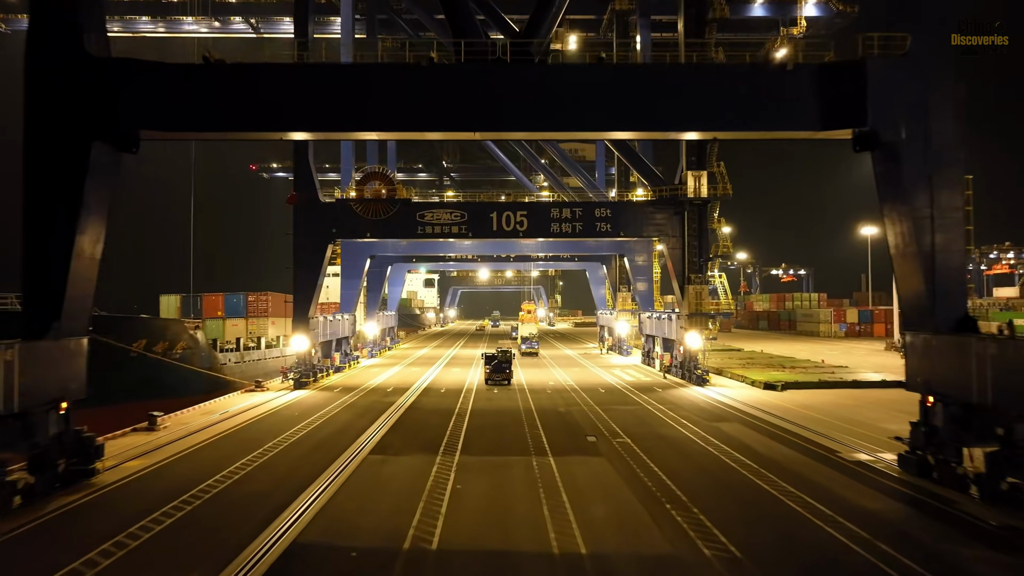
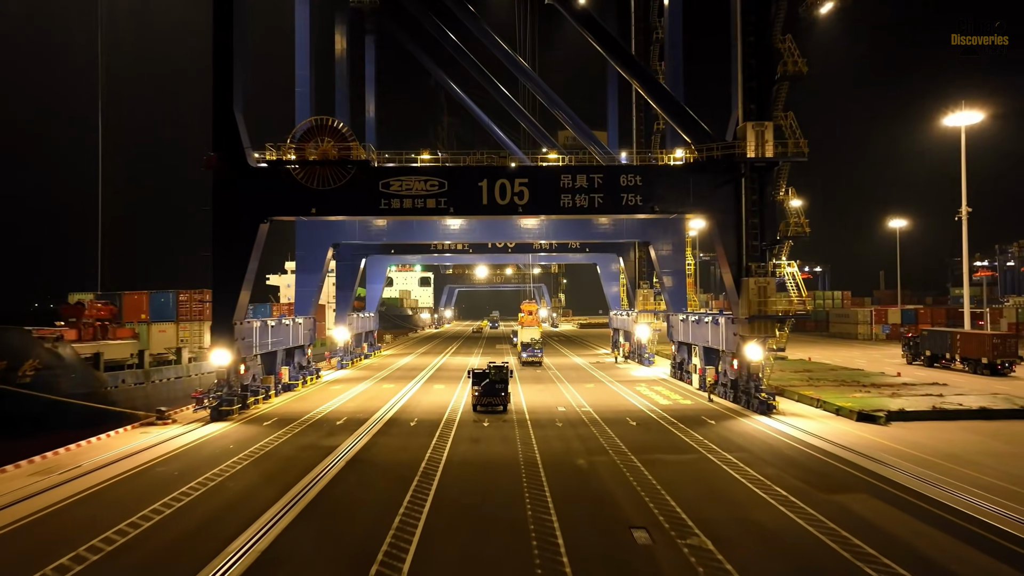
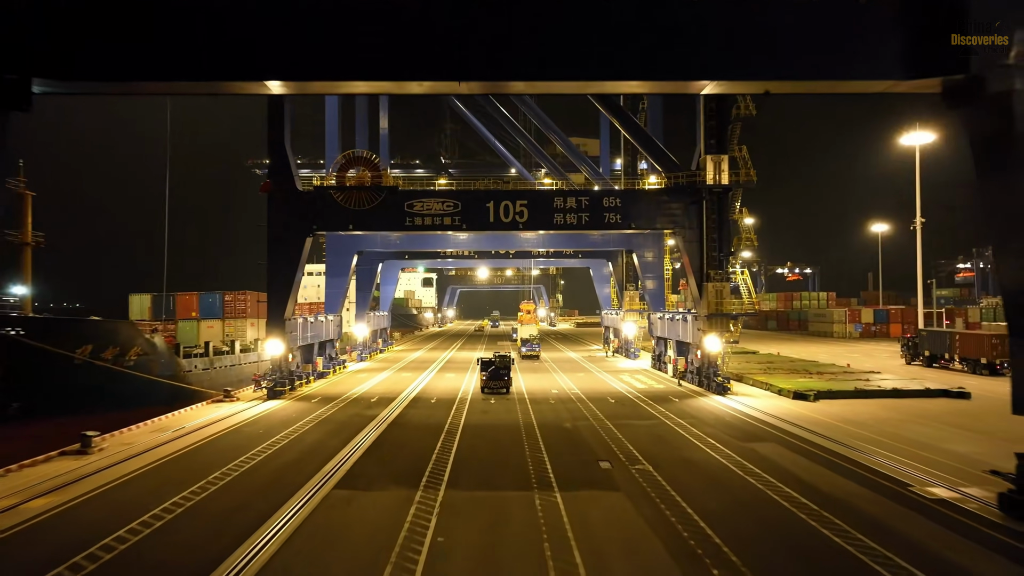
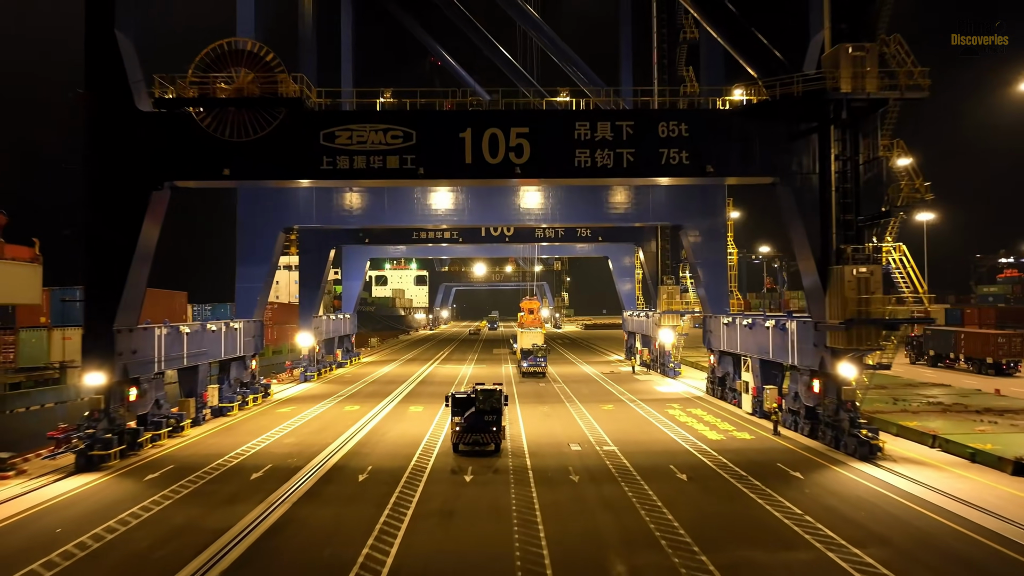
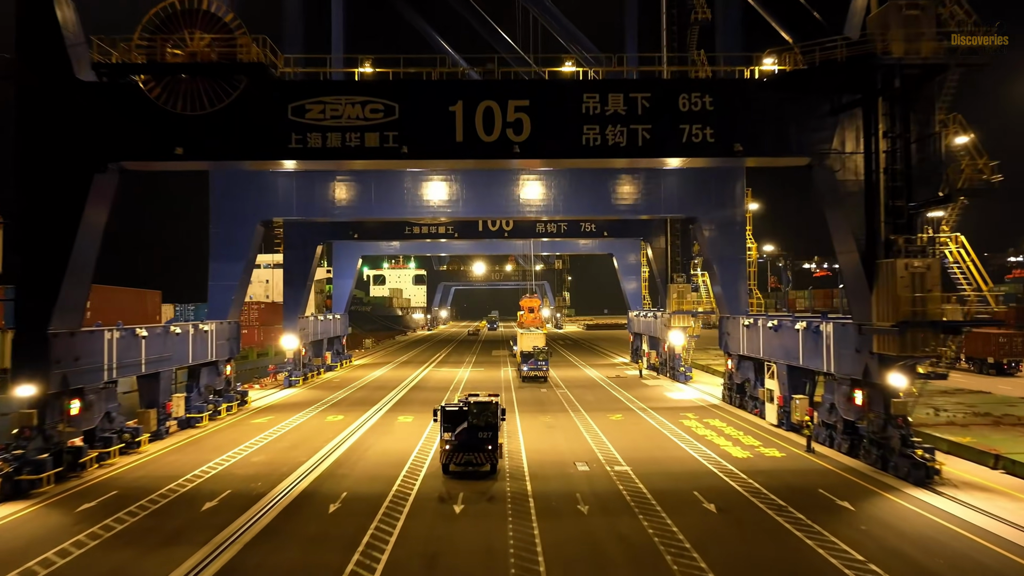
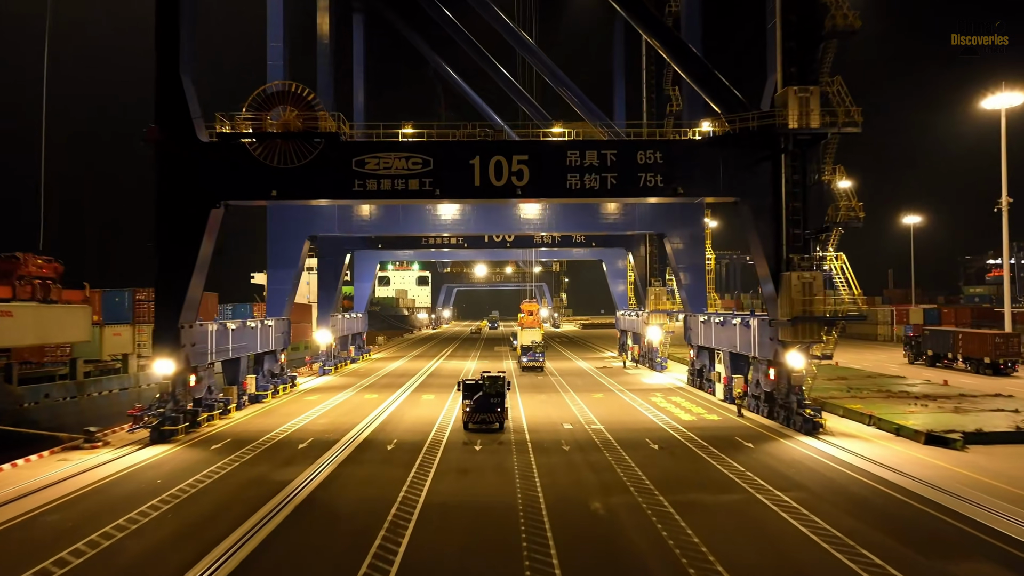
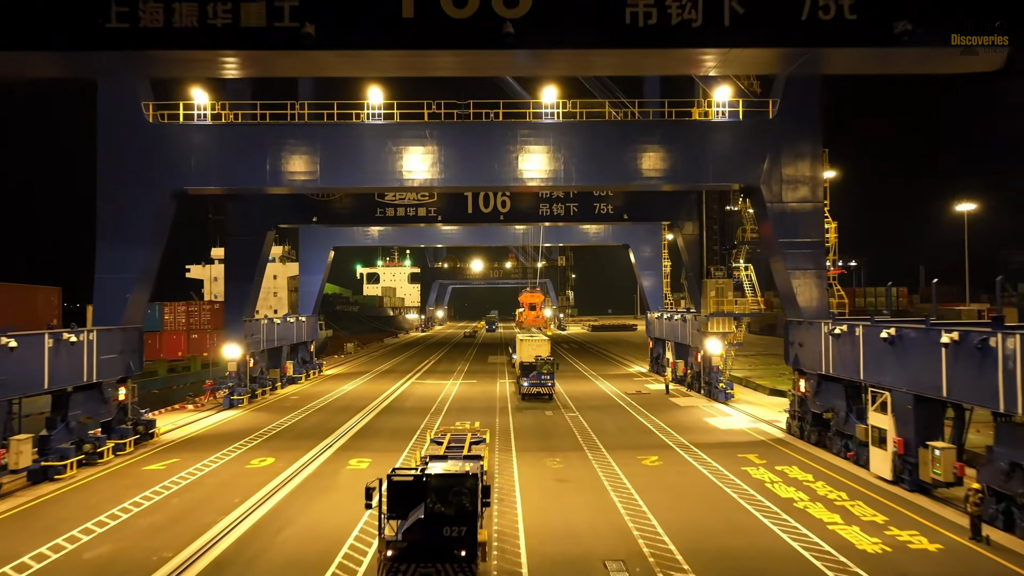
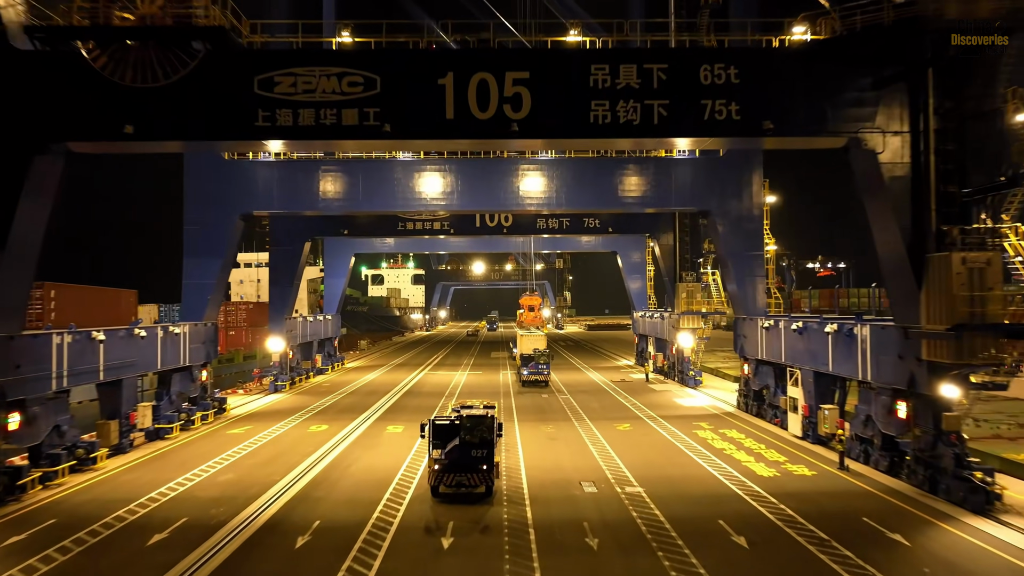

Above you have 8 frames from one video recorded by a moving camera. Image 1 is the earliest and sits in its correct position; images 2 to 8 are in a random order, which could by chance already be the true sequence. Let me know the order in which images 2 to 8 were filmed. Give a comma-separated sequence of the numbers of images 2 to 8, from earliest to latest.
3, 2, 6, 4, 5, 8, 7
